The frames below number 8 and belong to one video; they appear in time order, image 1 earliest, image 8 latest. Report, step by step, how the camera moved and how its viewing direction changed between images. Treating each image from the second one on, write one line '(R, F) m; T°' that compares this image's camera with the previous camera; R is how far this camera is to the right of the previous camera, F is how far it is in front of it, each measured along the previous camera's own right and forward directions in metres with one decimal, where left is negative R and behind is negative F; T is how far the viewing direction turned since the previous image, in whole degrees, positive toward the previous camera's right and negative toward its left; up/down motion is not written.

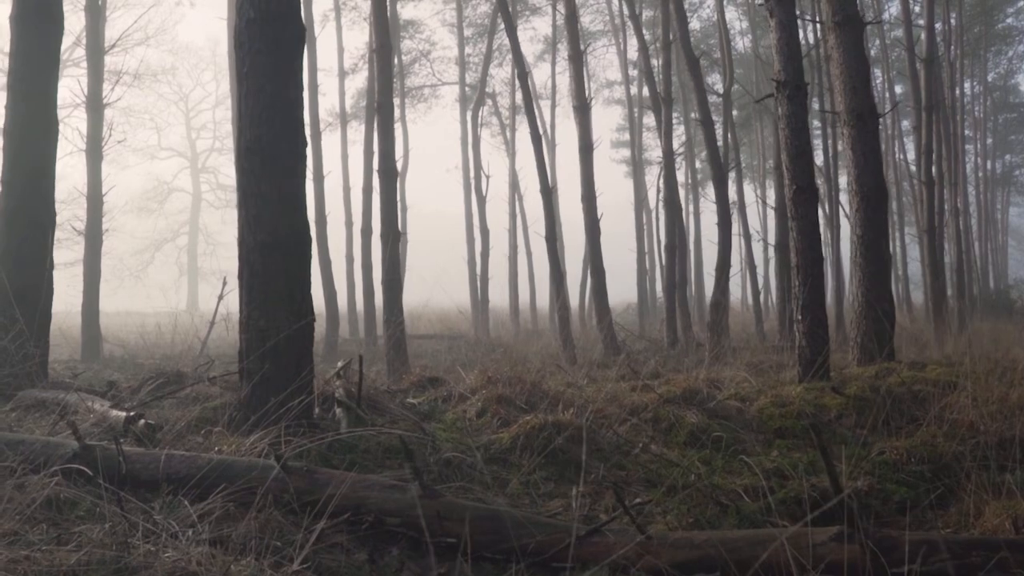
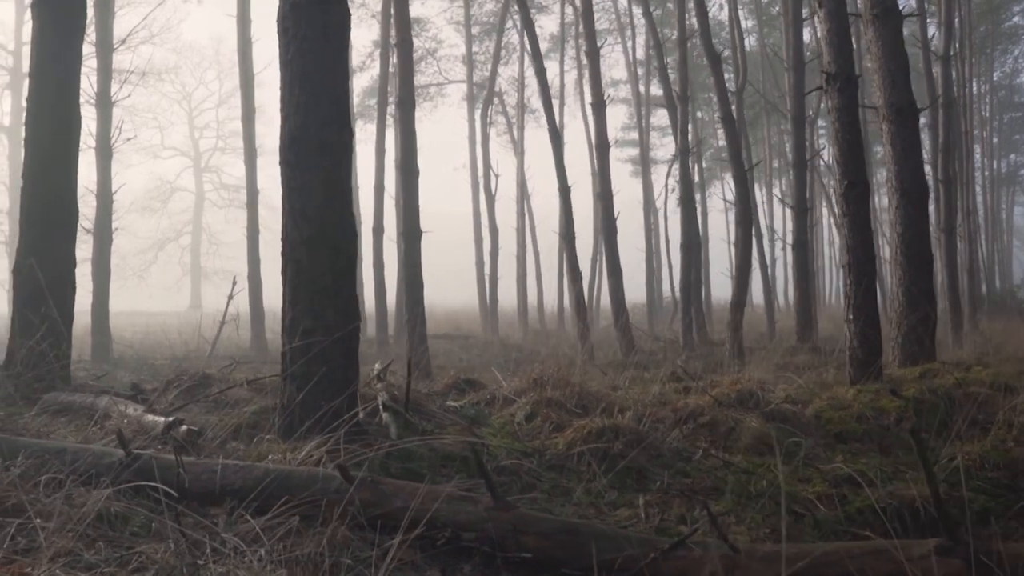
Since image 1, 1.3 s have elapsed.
(-0.4, +0.3) m; 0°
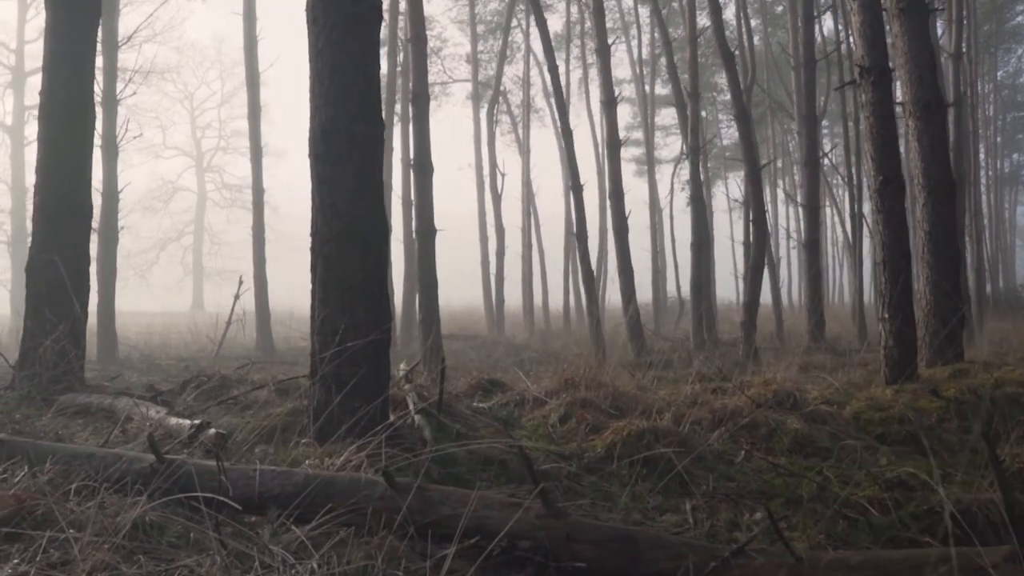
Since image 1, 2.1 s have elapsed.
(-0.2, +0.2) m; 0°
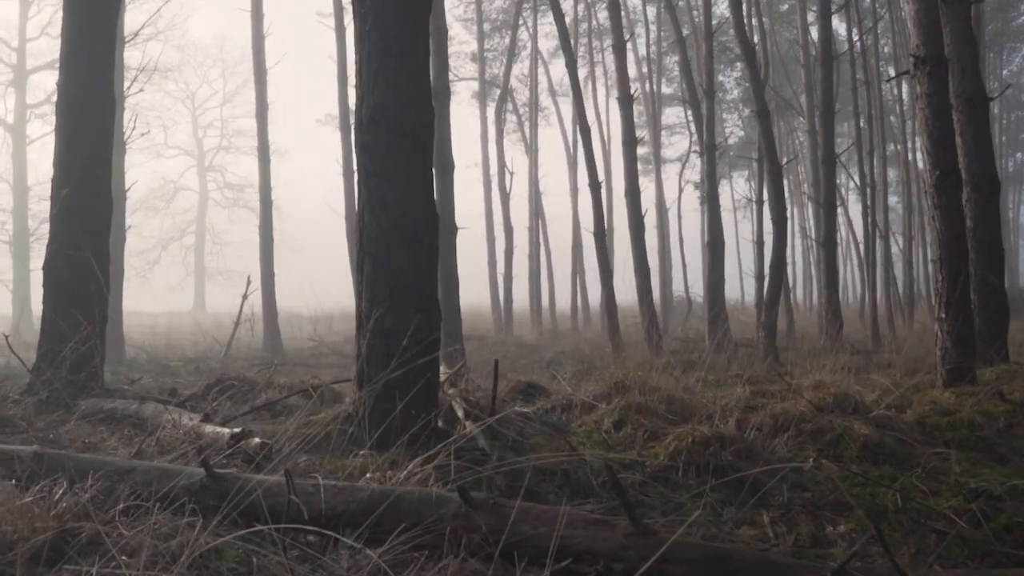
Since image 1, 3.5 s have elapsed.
(-0.3, +0.3) m; 0°
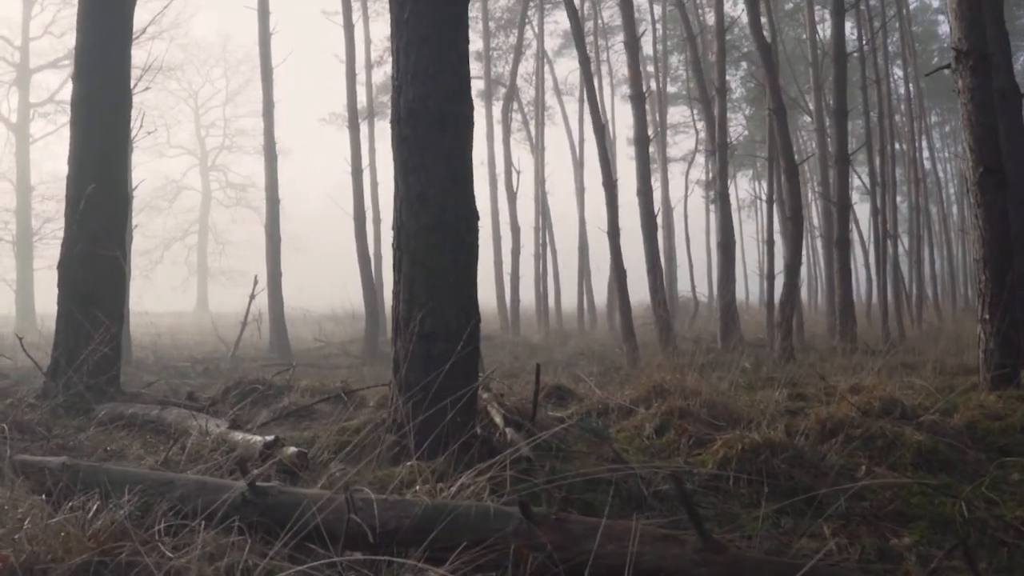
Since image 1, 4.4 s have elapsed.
(-0.2, +0.2) m; 0°
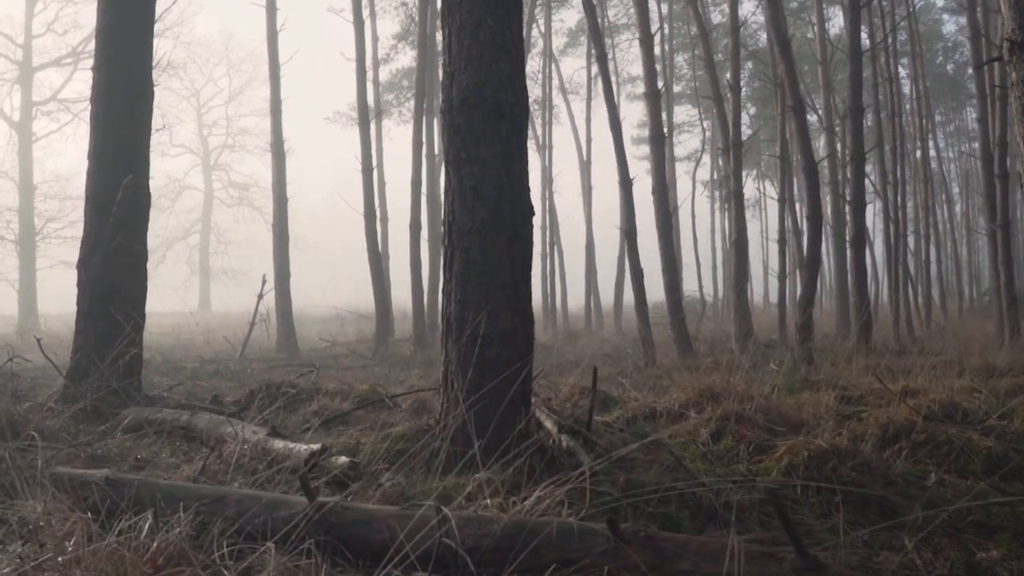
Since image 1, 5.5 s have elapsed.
(-0.3, +0.2) m; 0°
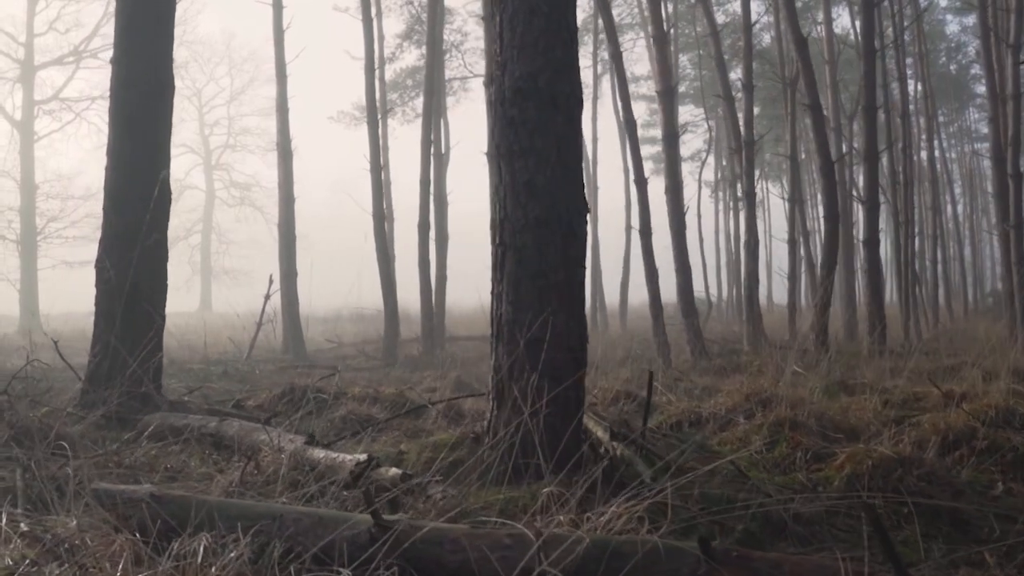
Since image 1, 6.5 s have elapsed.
(-0.3, +0.2) m; 0°
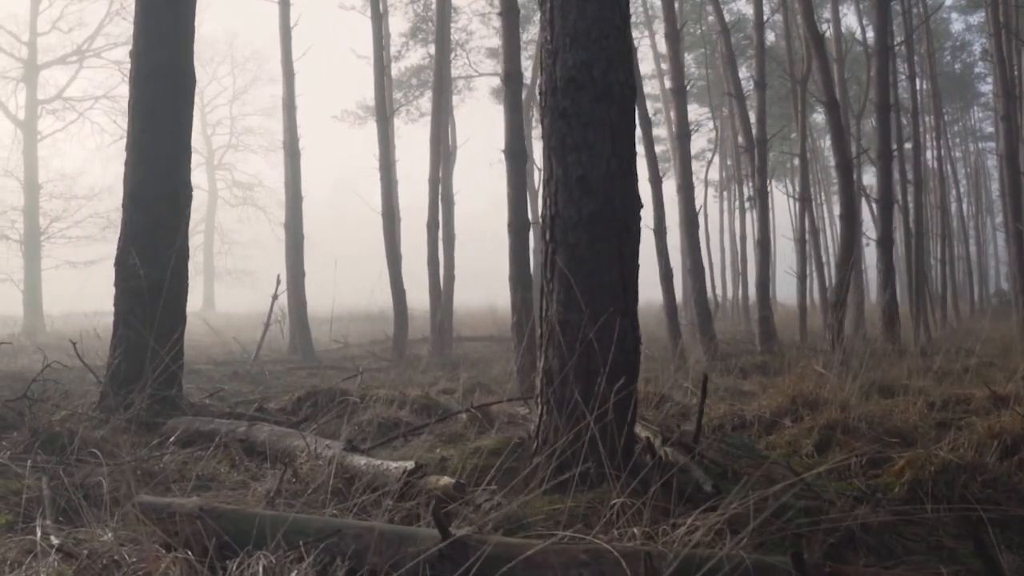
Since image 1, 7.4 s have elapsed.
(-0.2, +0.2) m; 0°
